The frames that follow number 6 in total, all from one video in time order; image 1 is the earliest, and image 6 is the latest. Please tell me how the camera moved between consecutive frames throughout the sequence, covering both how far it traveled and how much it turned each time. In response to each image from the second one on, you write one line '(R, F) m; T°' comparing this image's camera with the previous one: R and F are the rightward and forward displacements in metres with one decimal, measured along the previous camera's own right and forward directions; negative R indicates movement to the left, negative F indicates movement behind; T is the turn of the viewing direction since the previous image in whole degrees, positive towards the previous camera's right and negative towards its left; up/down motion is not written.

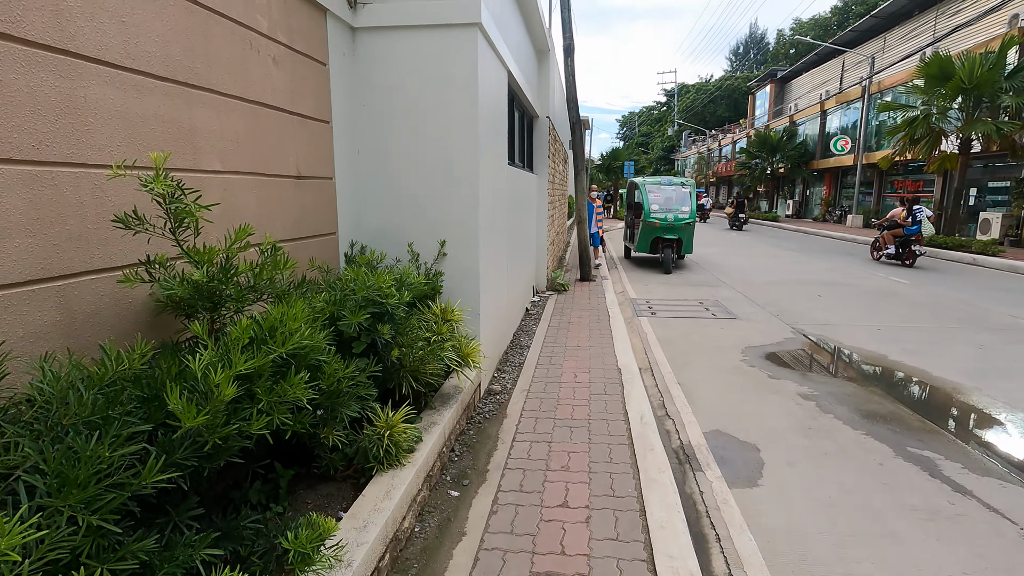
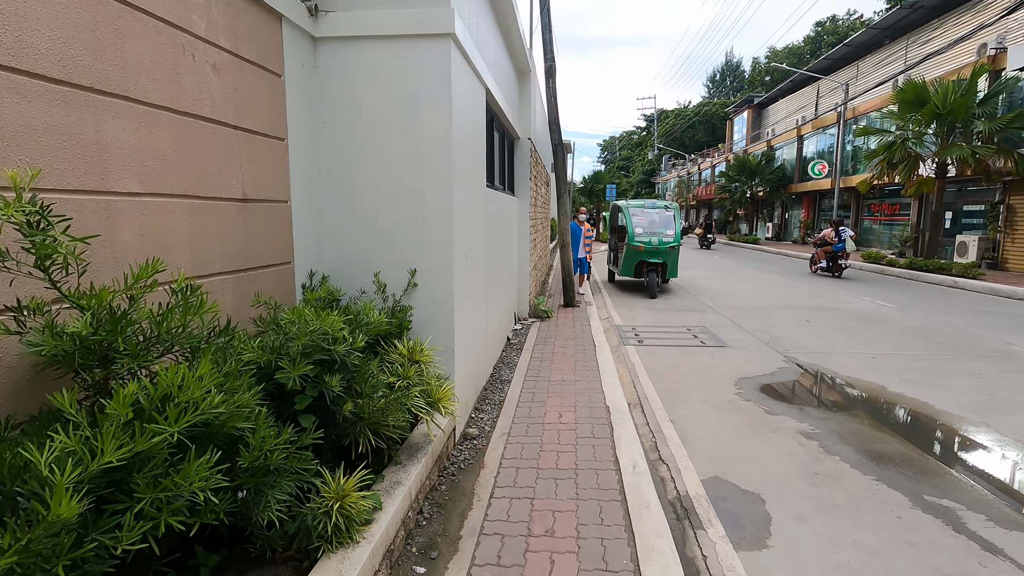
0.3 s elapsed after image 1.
(0.0, +0.3) m; +2°
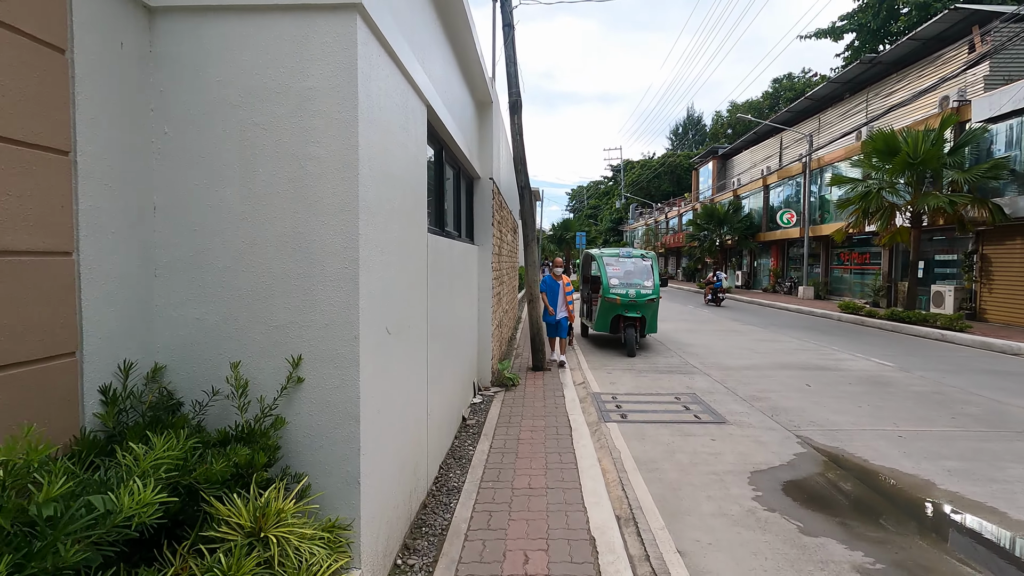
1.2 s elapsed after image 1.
(+0.1, +1.1) m; +3°
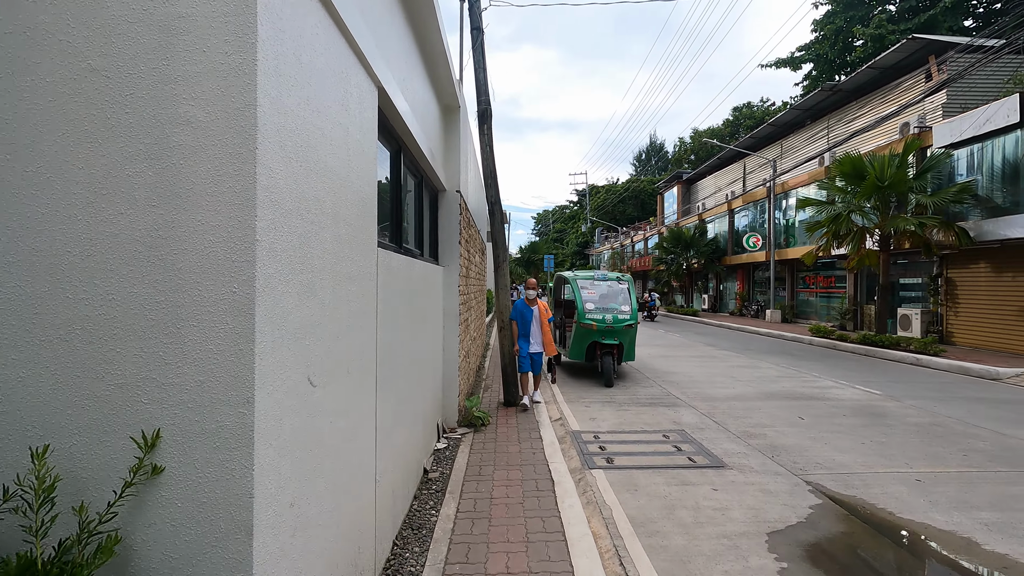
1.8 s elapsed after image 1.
(0.0, +0.7) m; +4°
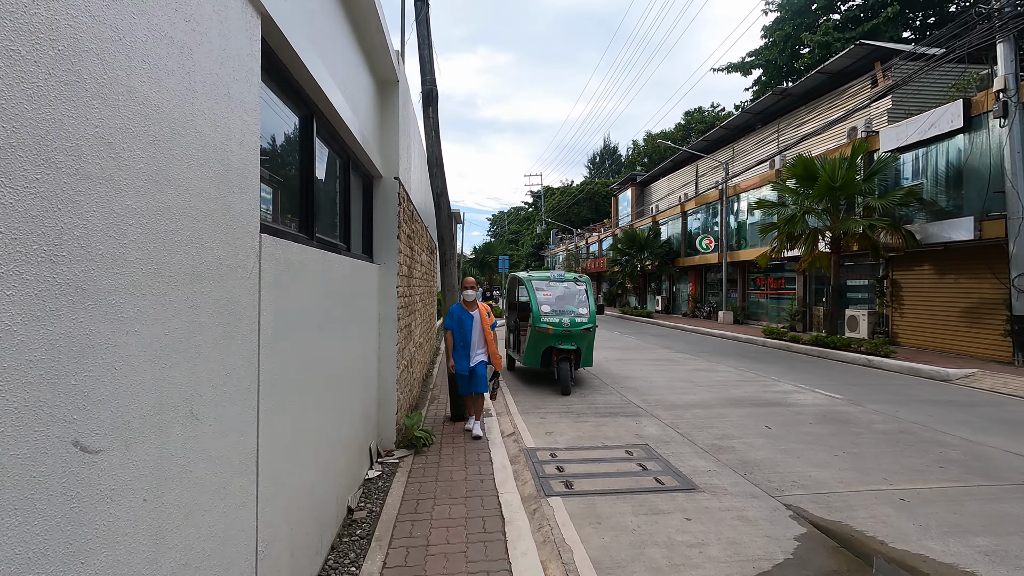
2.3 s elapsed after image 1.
(+0.1, +0.7) m; +5°
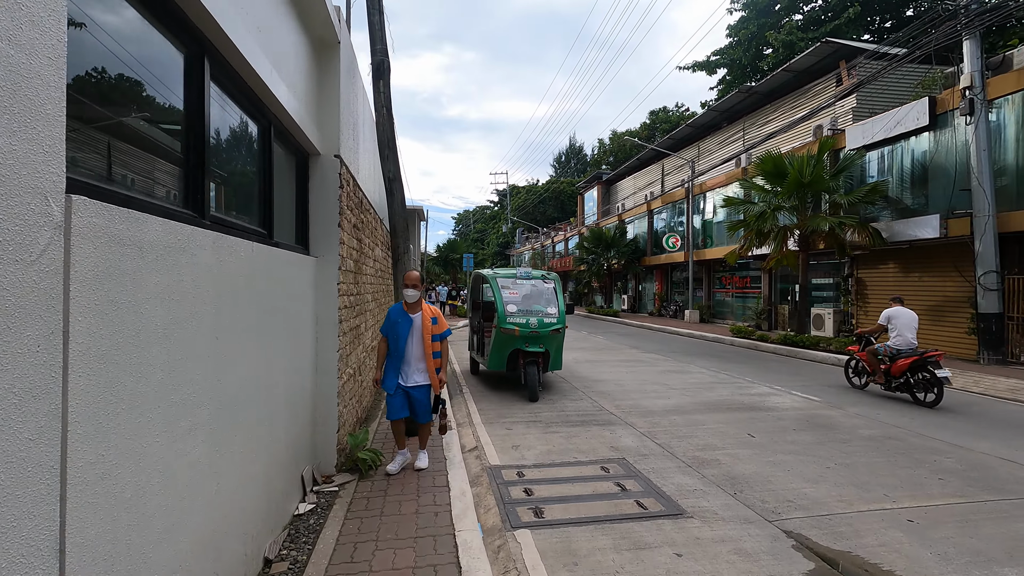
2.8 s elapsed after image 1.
(0.0, +0.6) m; +4°
